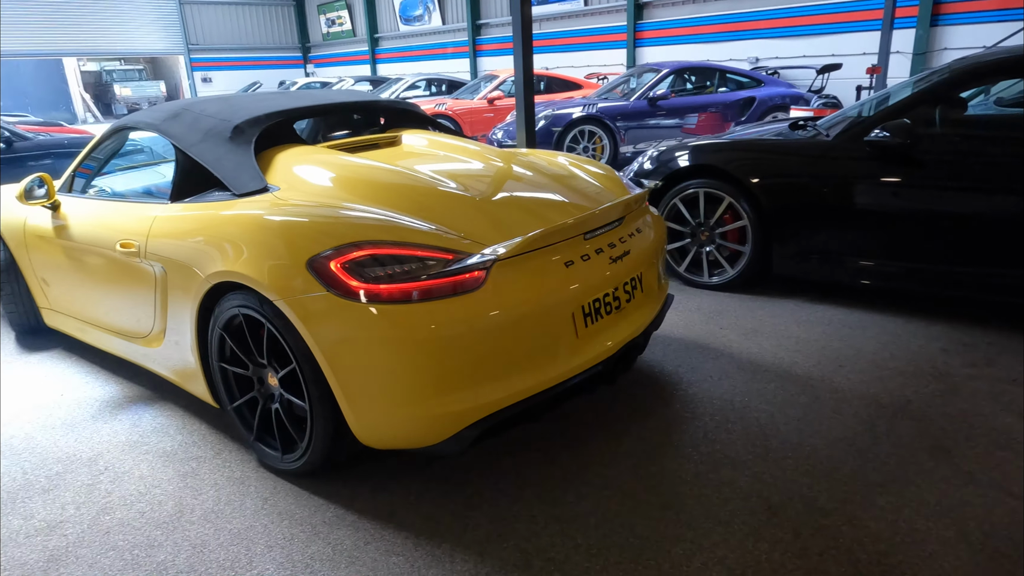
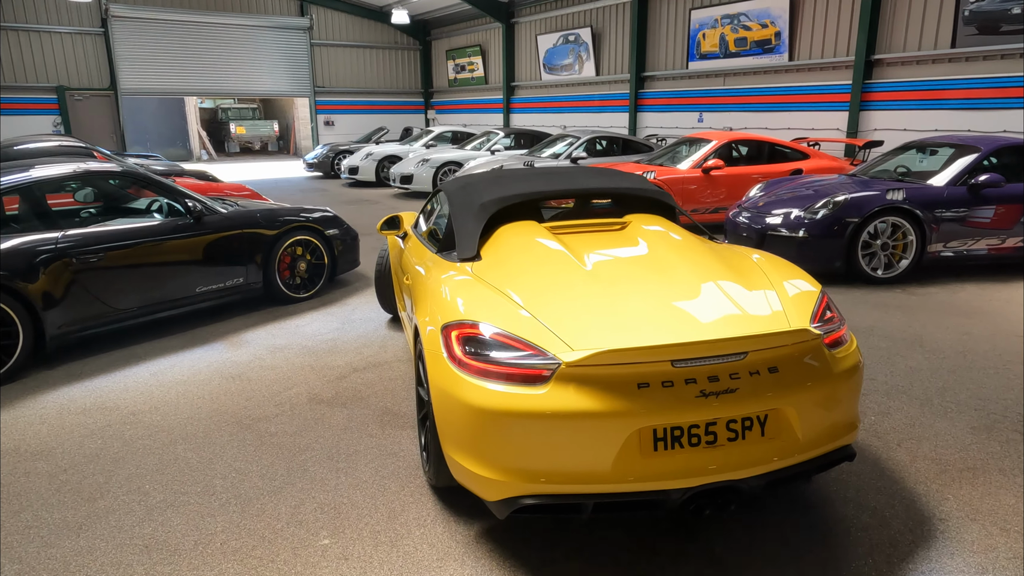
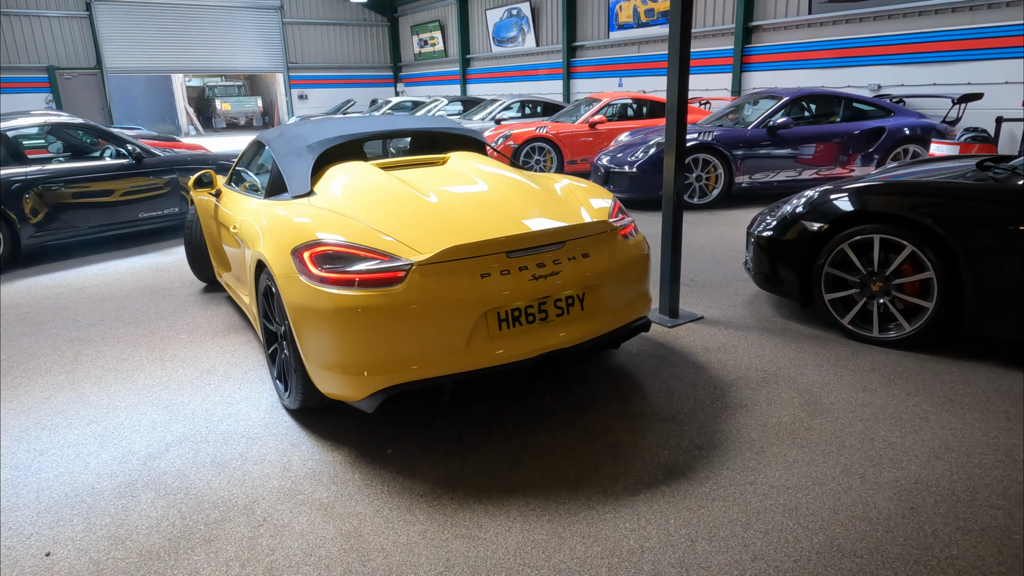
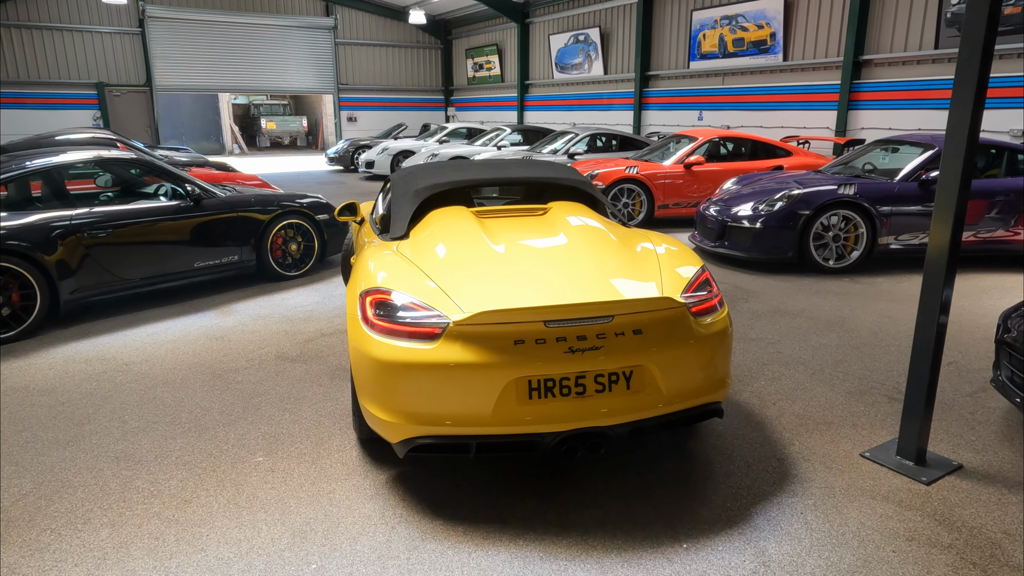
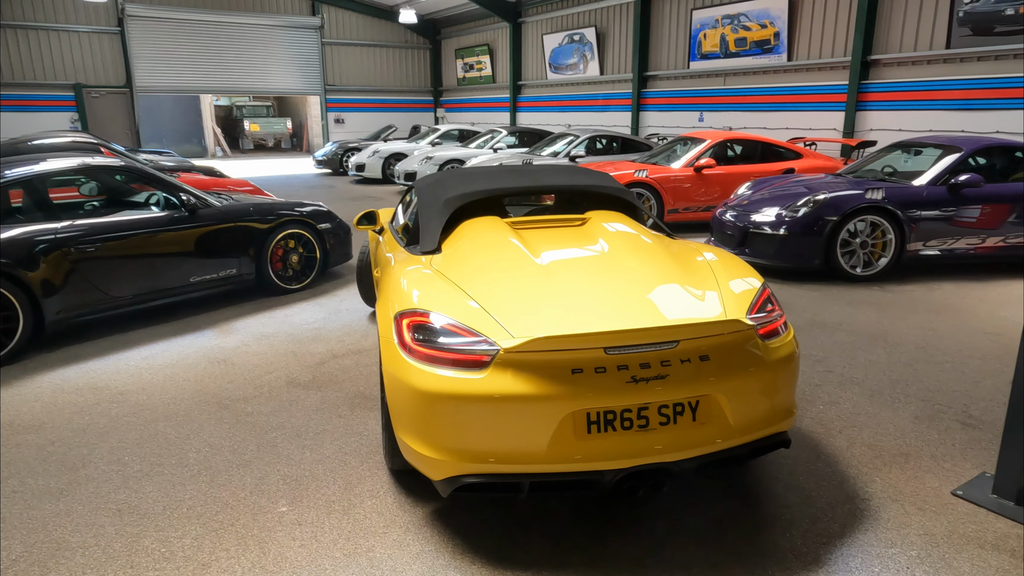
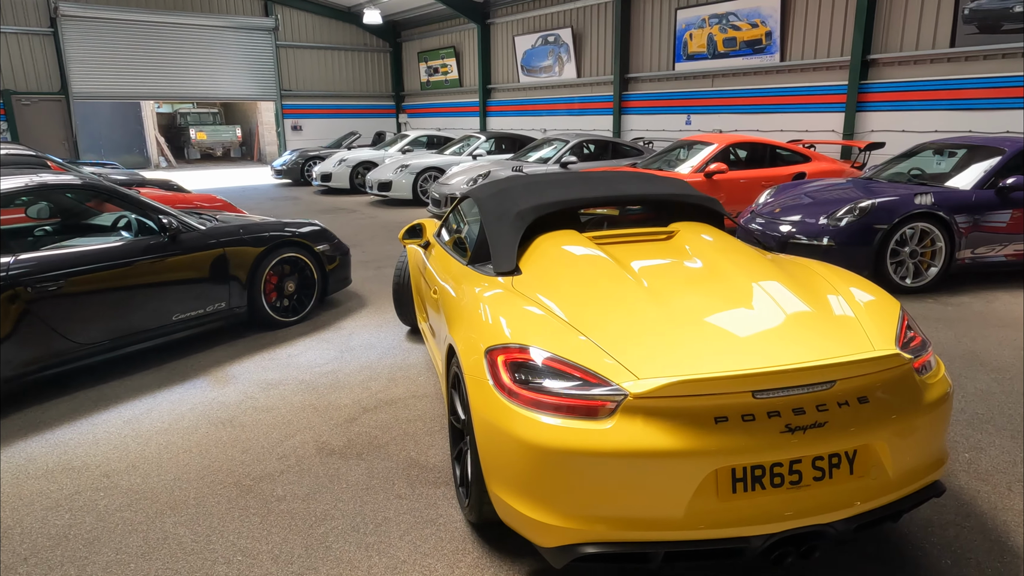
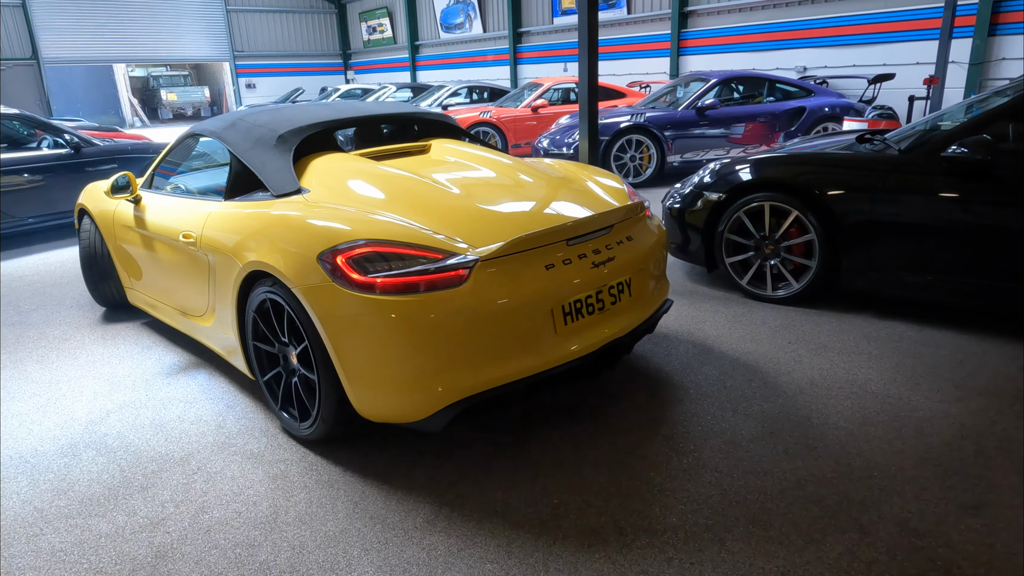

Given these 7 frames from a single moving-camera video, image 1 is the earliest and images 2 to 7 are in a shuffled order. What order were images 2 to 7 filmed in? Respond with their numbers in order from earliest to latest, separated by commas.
7, 3, 4, 5, 2, 6
